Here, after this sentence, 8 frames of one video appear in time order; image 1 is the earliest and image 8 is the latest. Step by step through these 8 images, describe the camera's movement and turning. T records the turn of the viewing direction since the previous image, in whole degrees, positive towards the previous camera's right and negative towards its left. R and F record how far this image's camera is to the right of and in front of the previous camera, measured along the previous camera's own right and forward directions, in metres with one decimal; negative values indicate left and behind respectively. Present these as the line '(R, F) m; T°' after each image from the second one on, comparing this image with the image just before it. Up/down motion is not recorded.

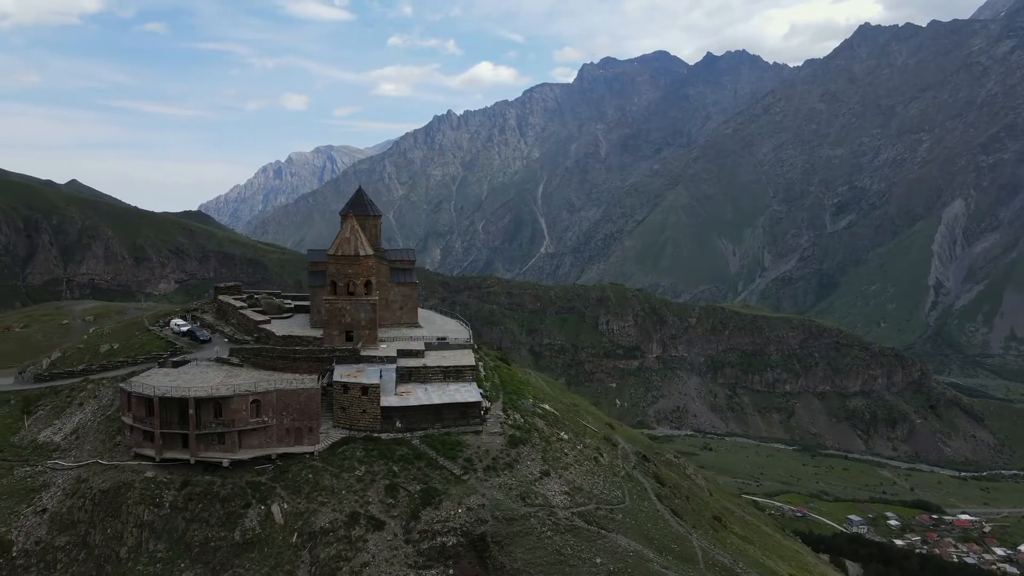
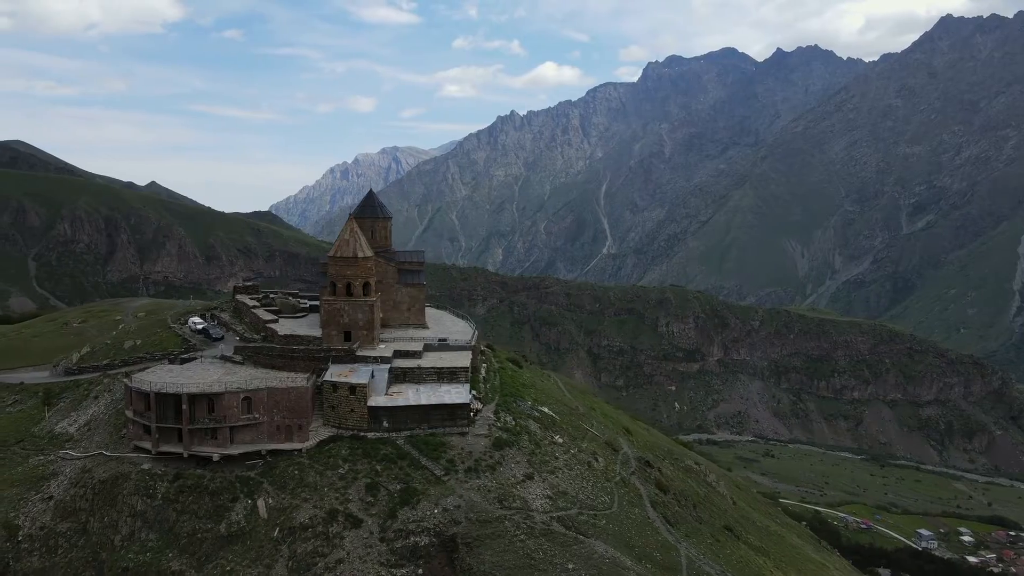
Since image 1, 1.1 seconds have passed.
(+2.6, +0.1) m; -5°
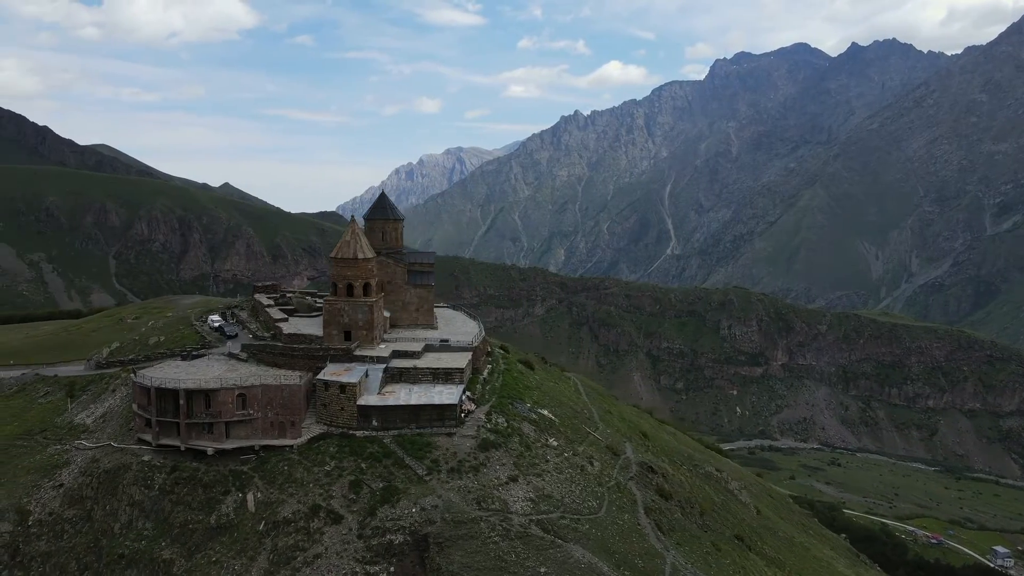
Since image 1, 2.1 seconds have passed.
(+2.6, +0.1) m; -5°
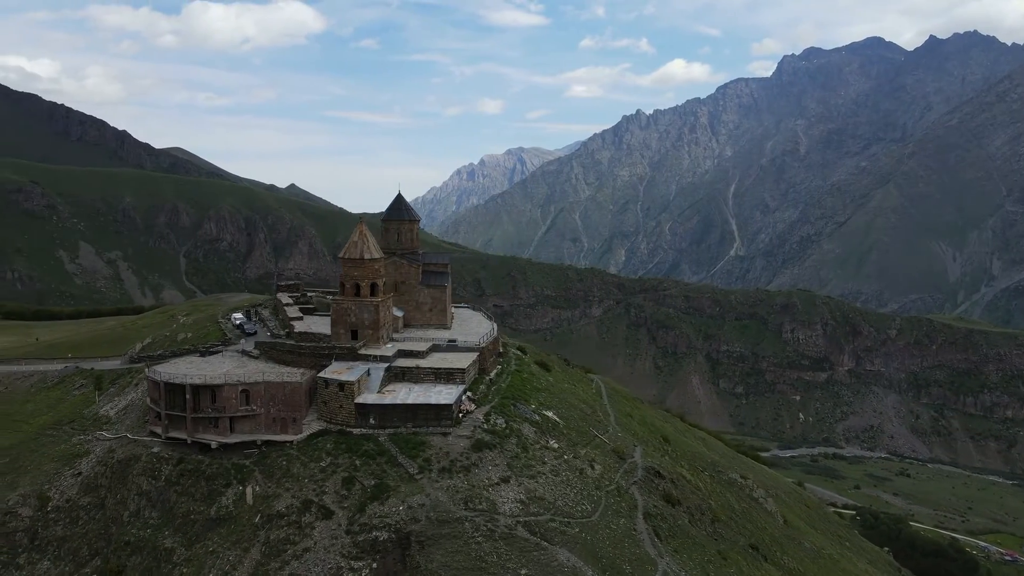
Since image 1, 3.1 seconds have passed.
(+2.3, +0.1) m; -4°
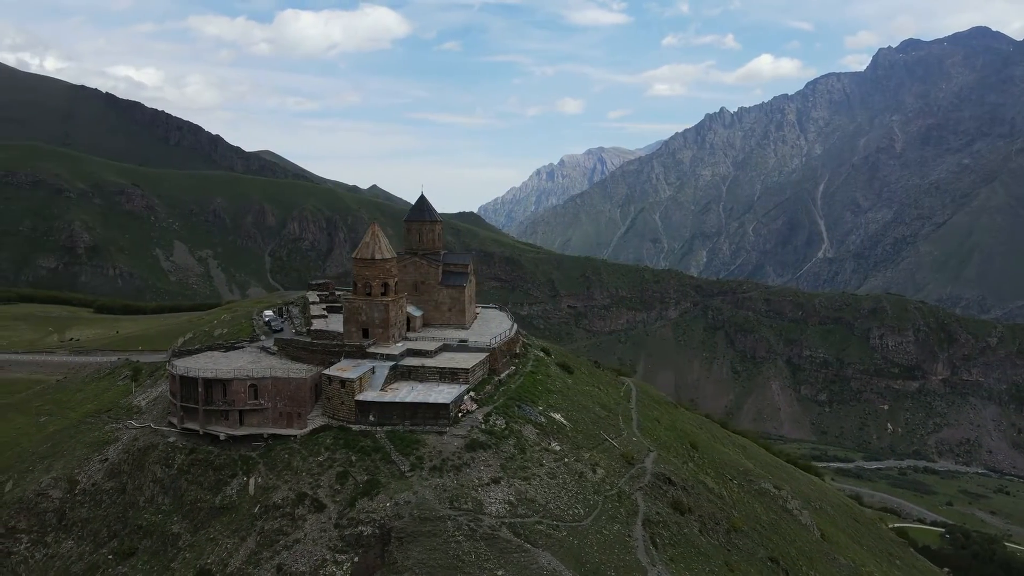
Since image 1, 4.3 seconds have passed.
(+2.9, +0.1) m; -6°
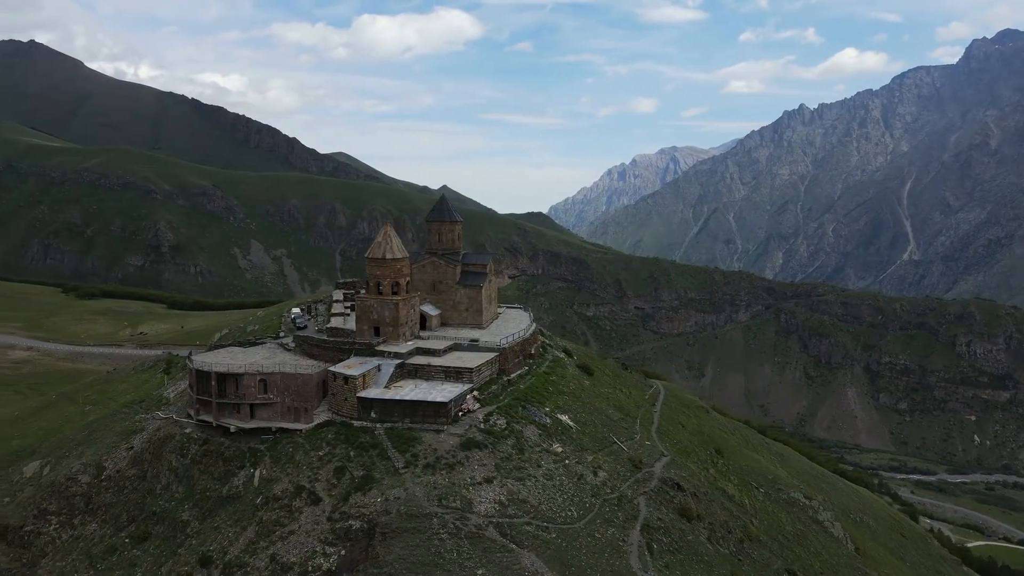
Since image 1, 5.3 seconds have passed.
(+2.6, +0.1) m; -5°
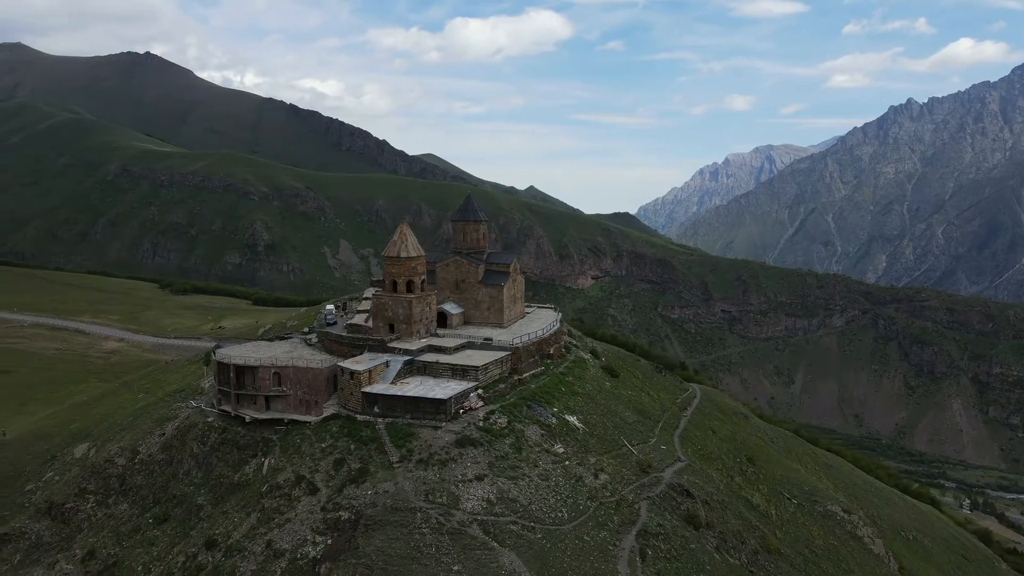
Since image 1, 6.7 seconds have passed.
(+3.2, +0.1) m; -6°
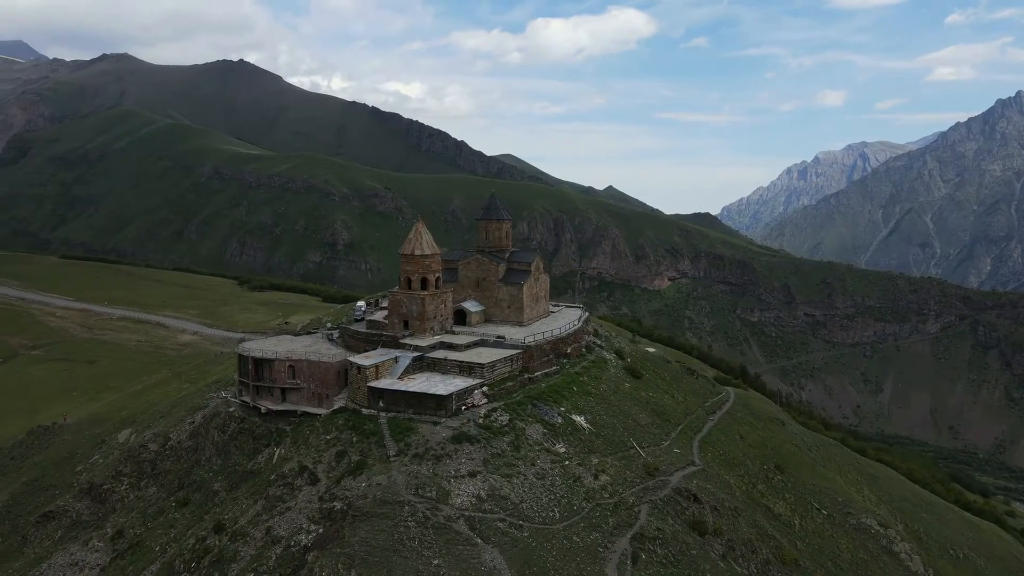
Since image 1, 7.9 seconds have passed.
(+2.9, +0.1) m; -6°
